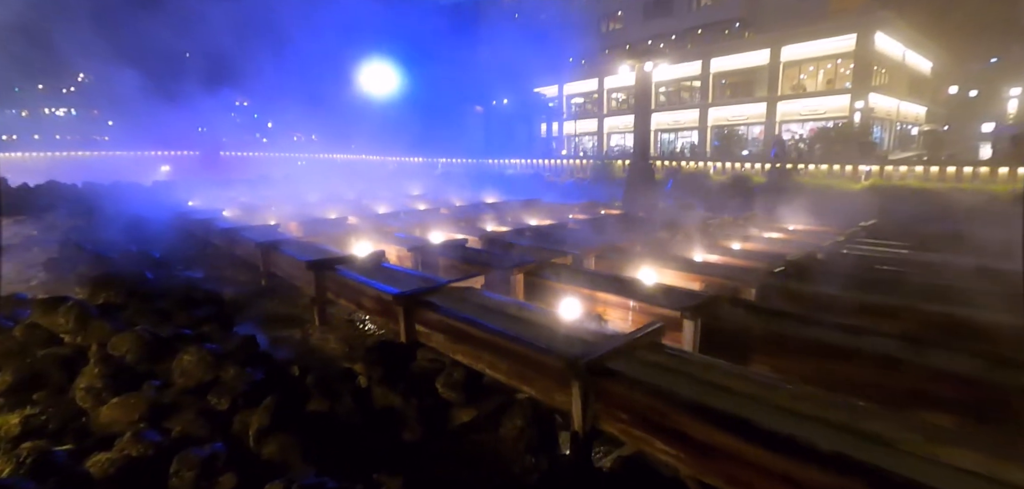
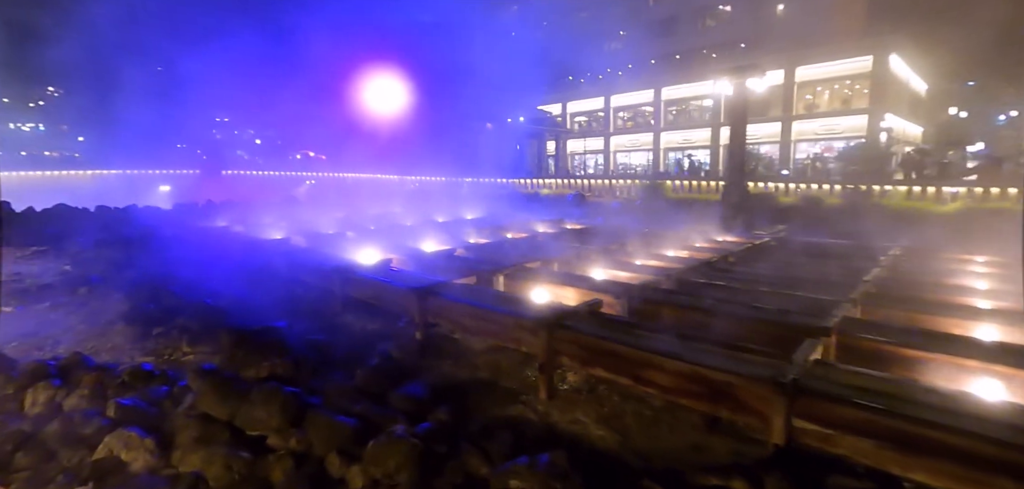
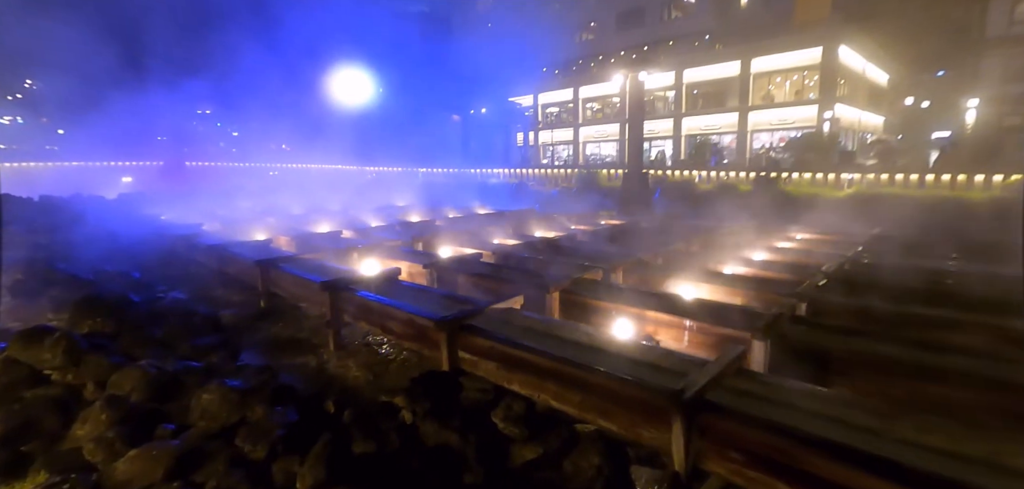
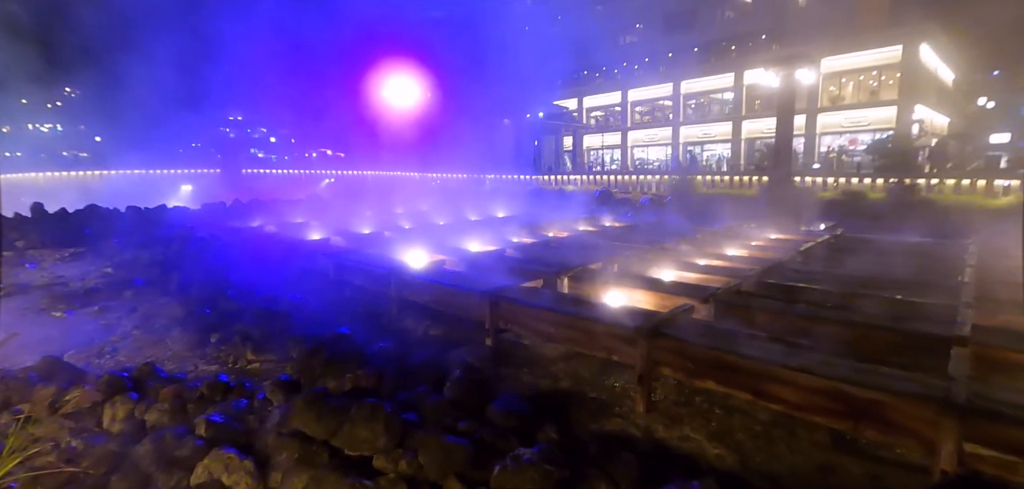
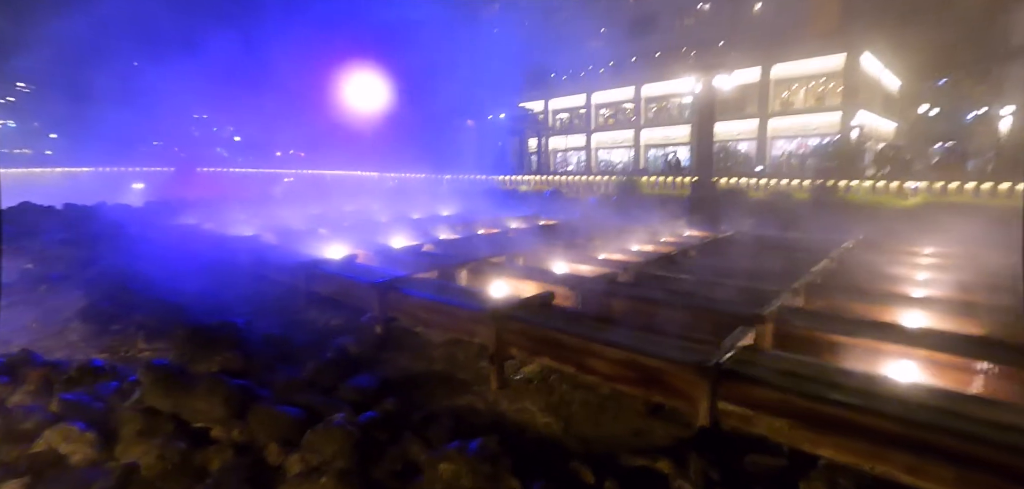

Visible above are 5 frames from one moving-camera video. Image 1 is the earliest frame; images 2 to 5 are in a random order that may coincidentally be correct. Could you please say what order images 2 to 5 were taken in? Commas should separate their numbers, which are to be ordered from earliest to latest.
3, 5, 2, 4
